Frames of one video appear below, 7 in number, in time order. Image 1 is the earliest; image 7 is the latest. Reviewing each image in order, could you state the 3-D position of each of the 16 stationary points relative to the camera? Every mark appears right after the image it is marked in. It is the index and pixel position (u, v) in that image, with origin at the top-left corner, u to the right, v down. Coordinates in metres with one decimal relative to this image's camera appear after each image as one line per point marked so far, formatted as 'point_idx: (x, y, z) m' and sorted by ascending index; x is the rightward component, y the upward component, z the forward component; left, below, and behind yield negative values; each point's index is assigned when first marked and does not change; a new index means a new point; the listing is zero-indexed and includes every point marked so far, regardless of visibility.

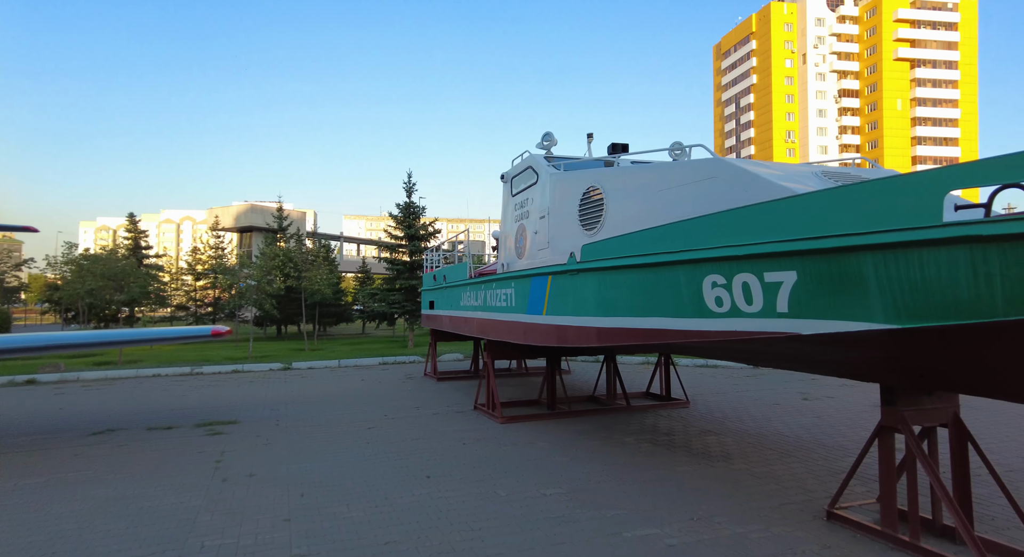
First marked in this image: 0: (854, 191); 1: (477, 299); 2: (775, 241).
0: (+1.8, +0.5, +3.1) m
1: (-0.5, -0.3, +8.5) m
2: (+1.6, +0.2, +3.5) m
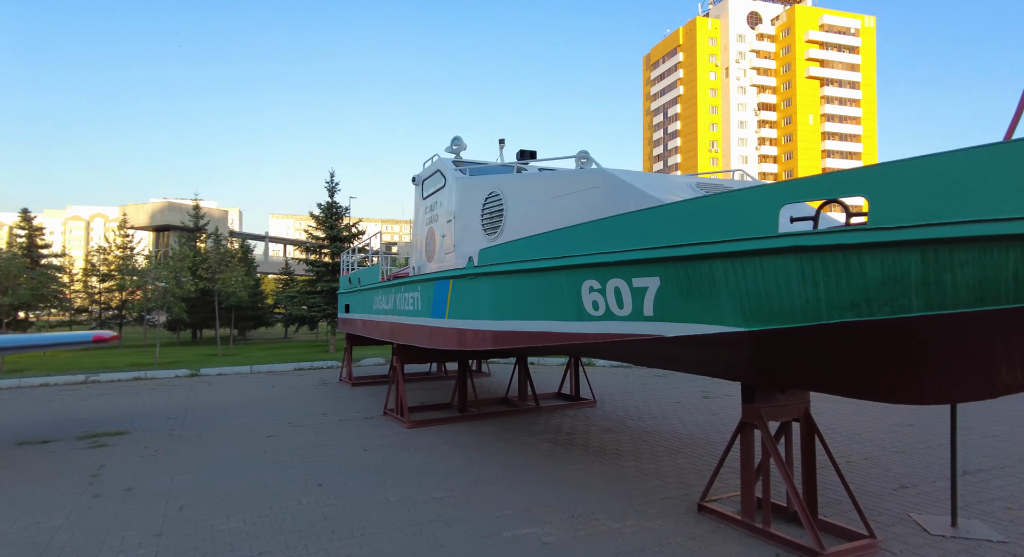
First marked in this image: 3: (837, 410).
0: (+1.1, +0.4, +3.3) m
1: (-1.8, -0.4, +8.4) m
2: (+0.8, +0.2, +3.7) m
3: (+4.6, -1.9, +8.1) m
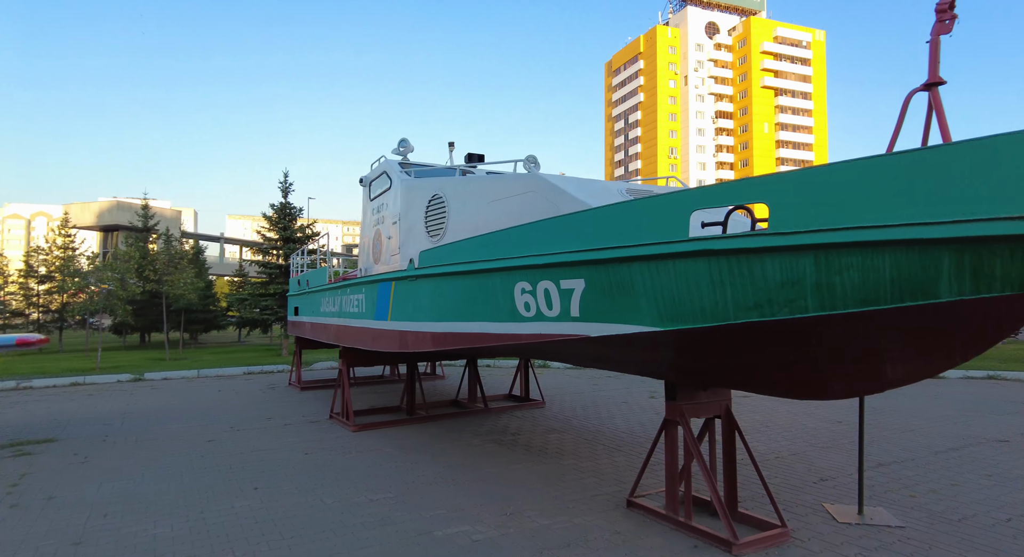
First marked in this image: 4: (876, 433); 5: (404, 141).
0: (+0.7, +0.4, +3.5) m
1: (-2.6, -0.4, +8.3) m
2: (+0.4, +0.2, +3.8) m
3: (+3.8, -2.0, +8.5) m
4: (+4.5, -1.9, +7.1) m
5: (-1.4, +1.8, +7.5) m
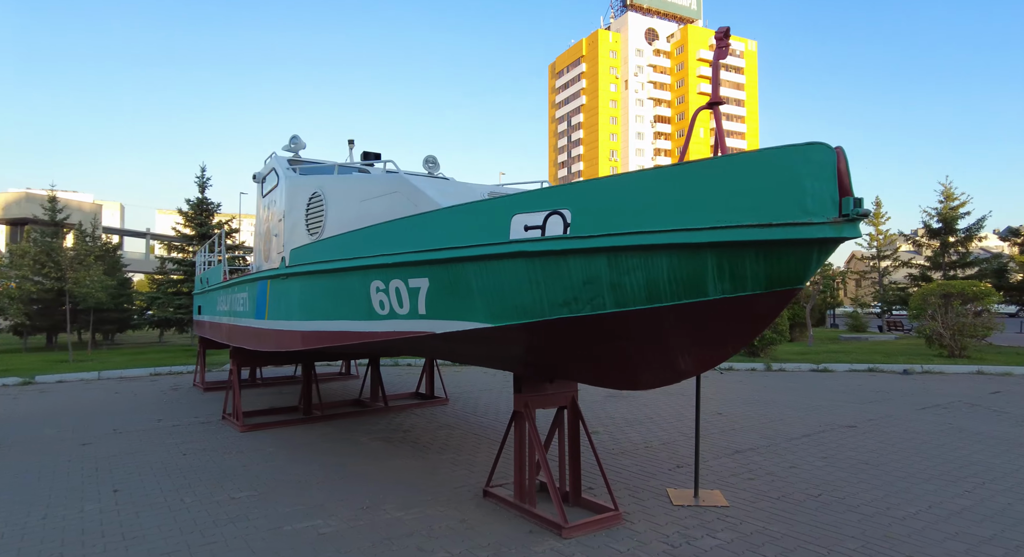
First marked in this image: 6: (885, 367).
0: (-0.3, +0.4, +3.6) m
1: (-4.0, -0.4, +8.2) m
2: (-0.7, +0.2, +3.9) m
3: (+2.3, -1.9, +8.9) m
4: (+3.1, -1.9, +7.6) m
5: (-2.8, +1.8, +7.5) m
6: (+9.3, -2.2, +14.5) m
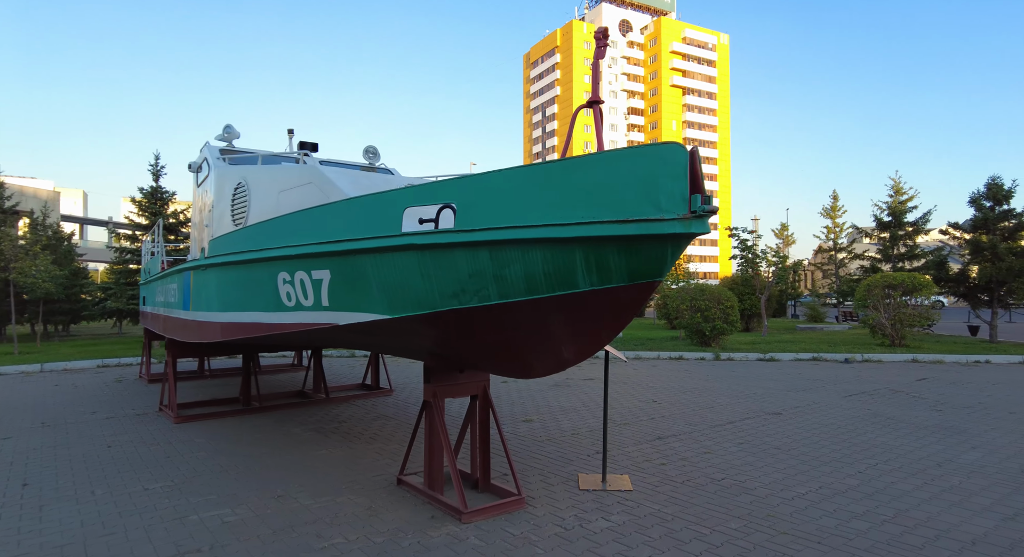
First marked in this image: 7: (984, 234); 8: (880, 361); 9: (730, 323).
0: (-1.0, +0.5, +3.7) m
1: (-4.9, -0.2, +8.1) m
2: (-1.3, +0.2, +3.9) m
3: (+1.4, -1.8, +9.1) m
4: (+2.2, -1.8, +7.9) m
5: (-3.6, +1.9, +7.4) m
6: (+8.2, -2.0, +15.0) m
7: (+15.1, +1.4, +18.6) m
8: (+9.2, -2.1, +14.5) m
9: (+6.3, -1.3, +16.7) m
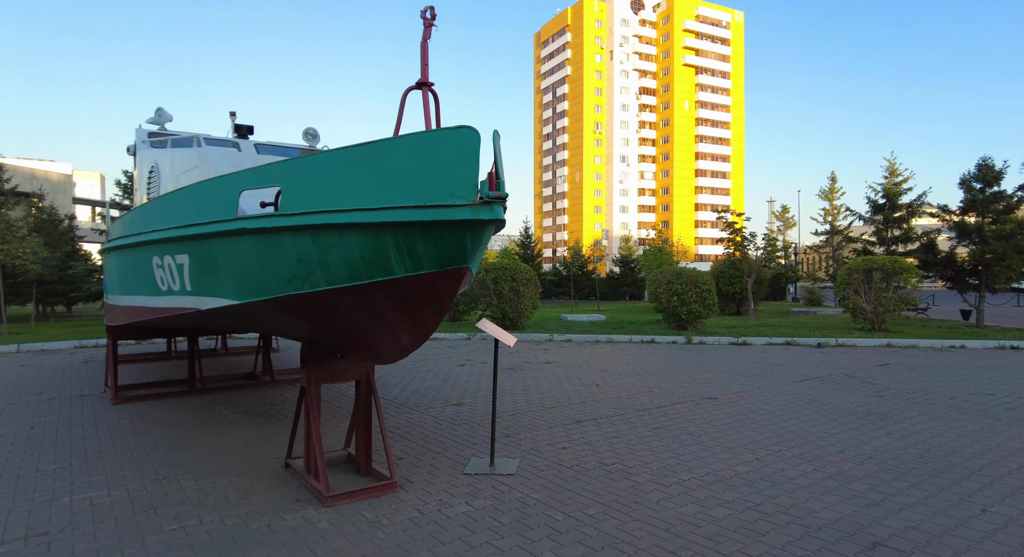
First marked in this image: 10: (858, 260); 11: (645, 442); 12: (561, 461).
0: (-1.9, +0.6, +3.7) m
1: (-5.7, 0.0, +8.1) m
2: (-2.3, +0.3, +3.9) m
3: (+0.6, -1.6, +9.1) m
4: (+1.4, -1.6, +7.8) m
5: (-4.5, +2.2, +7.4) m
6: (+7.4, -1.6, +14.9) m
7: (+14.5, +1.9, +18.2) m
8: (+8.4, -1.7, +14.3) m
9: (+5.6, -0.8, +16.6) m
10: (+10.2, +0.6, +17.0) m
11: (+1.3, -1.6, +5.5) m
12: (+0.4, -1.5, +4.9) m
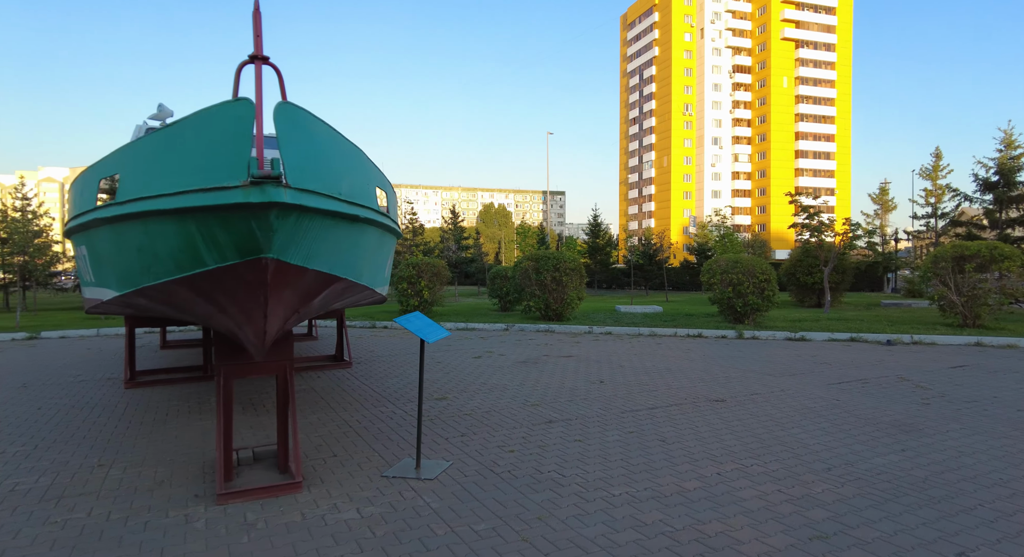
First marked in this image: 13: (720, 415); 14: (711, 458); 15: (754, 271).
0: (-2.6, +0.6, +3.6) m
1: (-5.7, +0.1, +8.6) m
2: (-2.9, +0.4, +3.9) m
3: (+0.7, -1.4, +8.7) m
4: (+1.3, -1.4, +7.3) m
5: (-4.6, +2.3, +7.6) m
6: (+8.3, -1.3, +13.4) m
7: (+15.7, +2.3, +15.6) m
8: (+9.2, -1.4, +12.7) m
9: (+6.7, -0.5, +15.3) m
10: (+11.3, +0.9, +15.0) m
11: (+0.8, -1.5, +5.0) m
12: (-0.1, -1.5, +4.5) m
13: (+2.3, -1.5, +6.3) m
14: (+1.6, -1.5, +4.7) m
15: (+6.4, +0.2, +15.5) m
